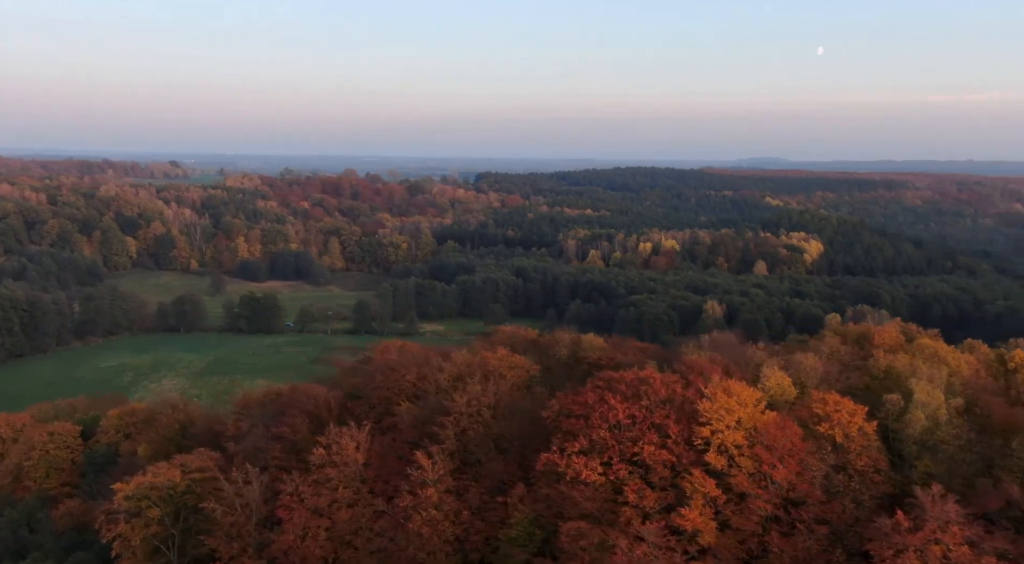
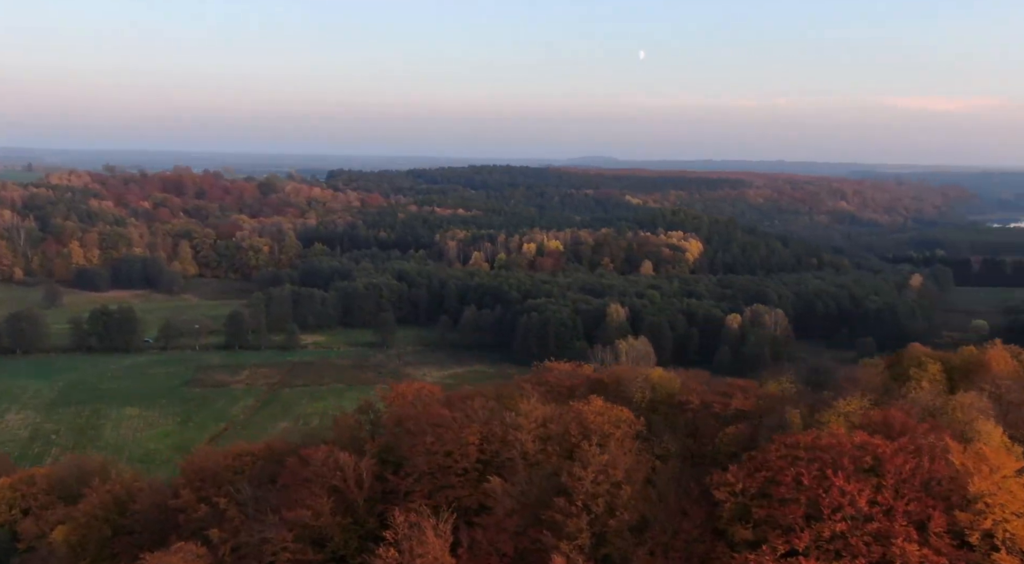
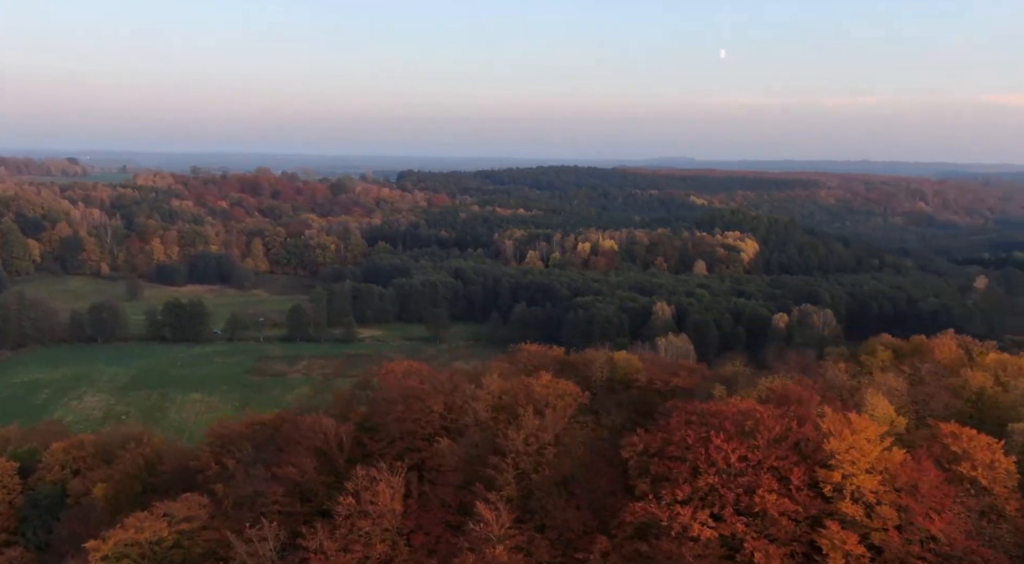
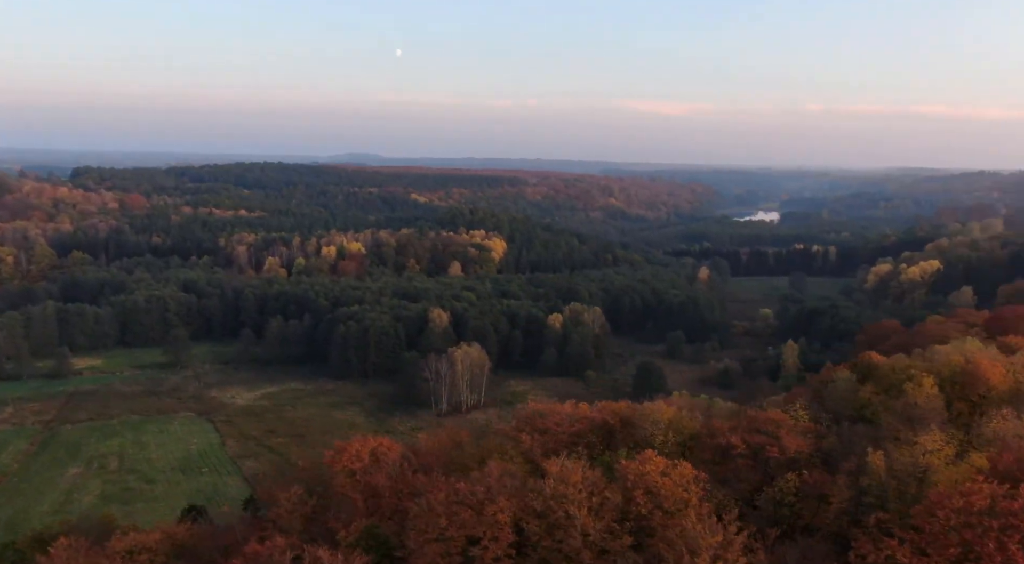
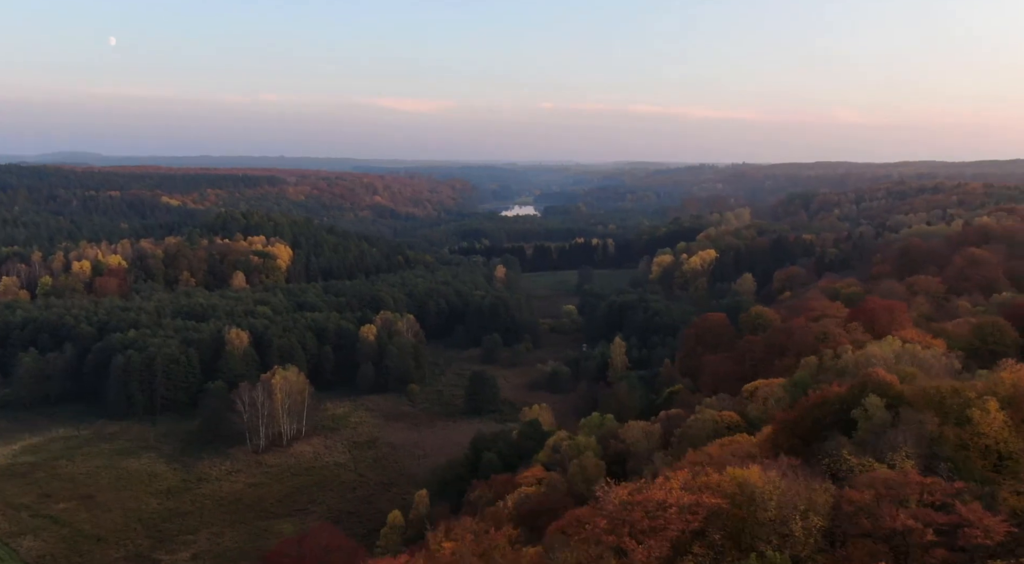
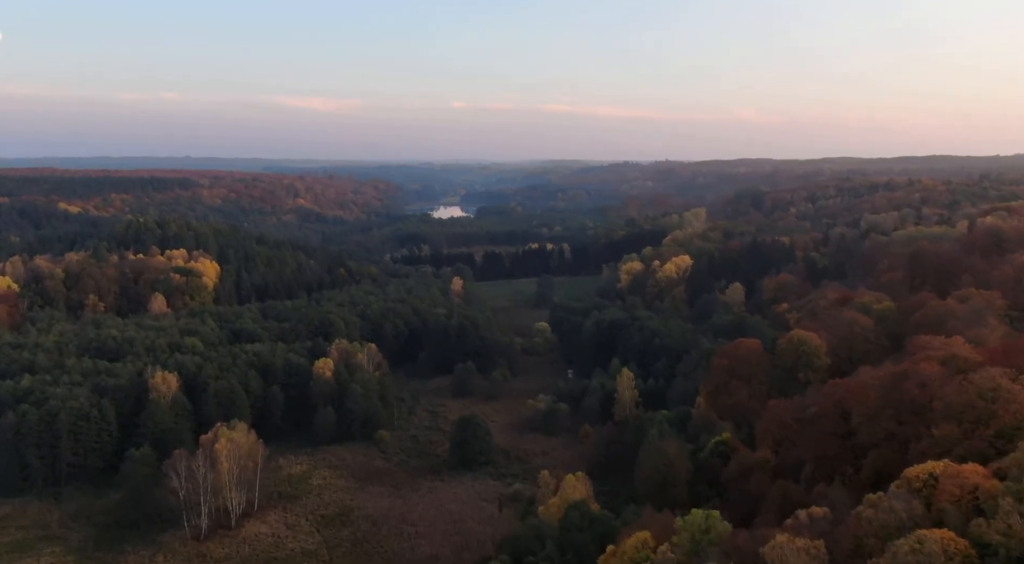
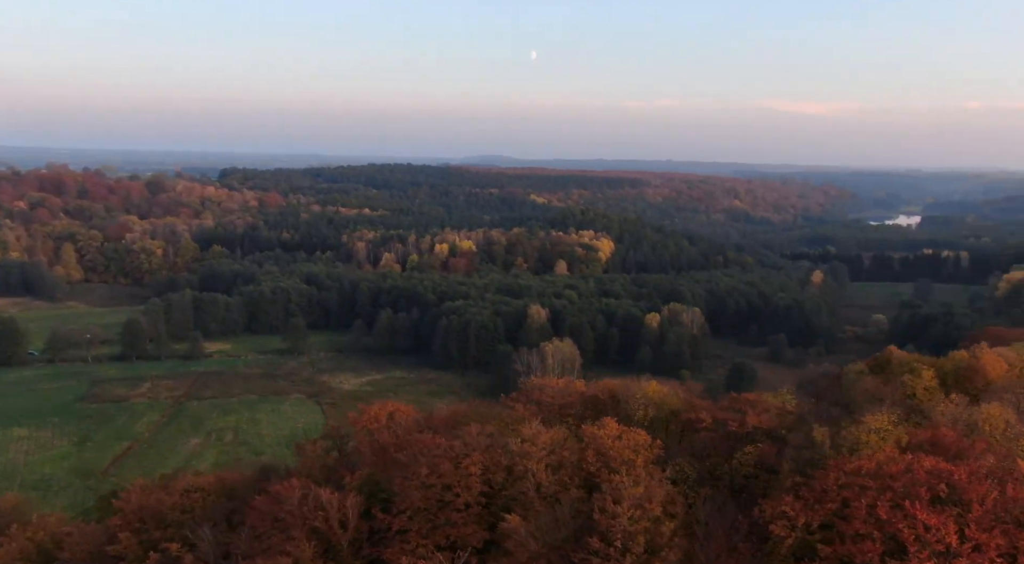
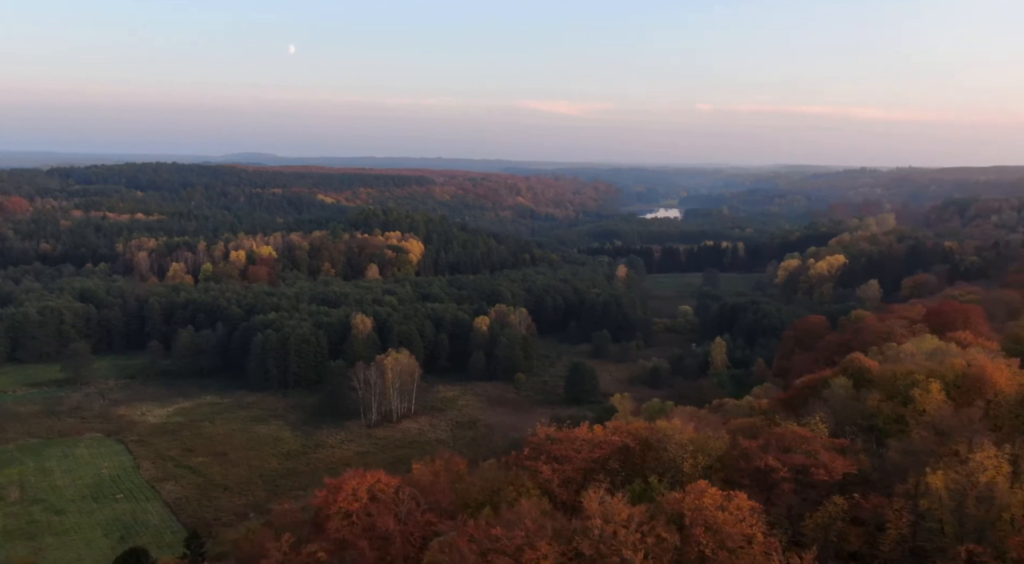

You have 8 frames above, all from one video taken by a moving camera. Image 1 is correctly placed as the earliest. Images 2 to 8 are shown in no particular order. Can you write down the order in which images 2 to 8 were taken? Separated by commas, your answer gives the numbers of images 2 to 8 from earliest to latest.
3, 2, 7, 4, 8, 5, 6
